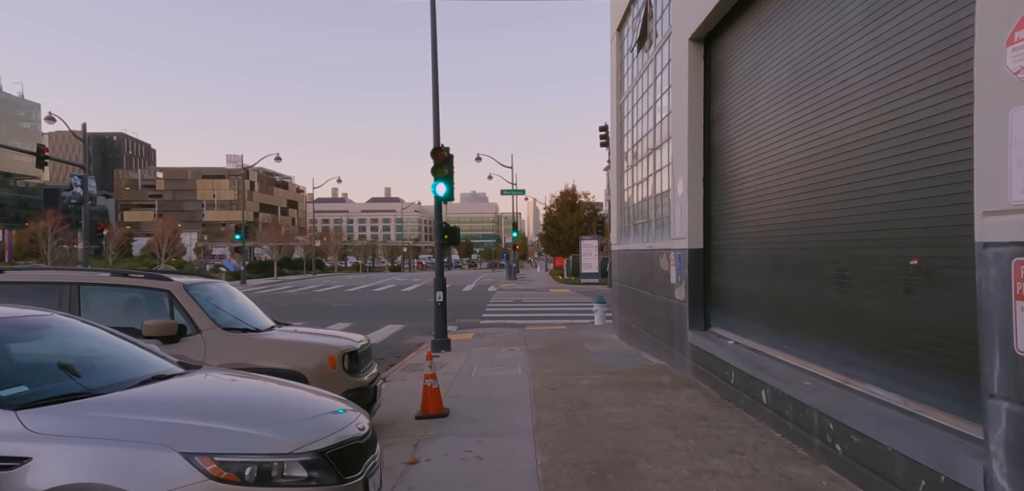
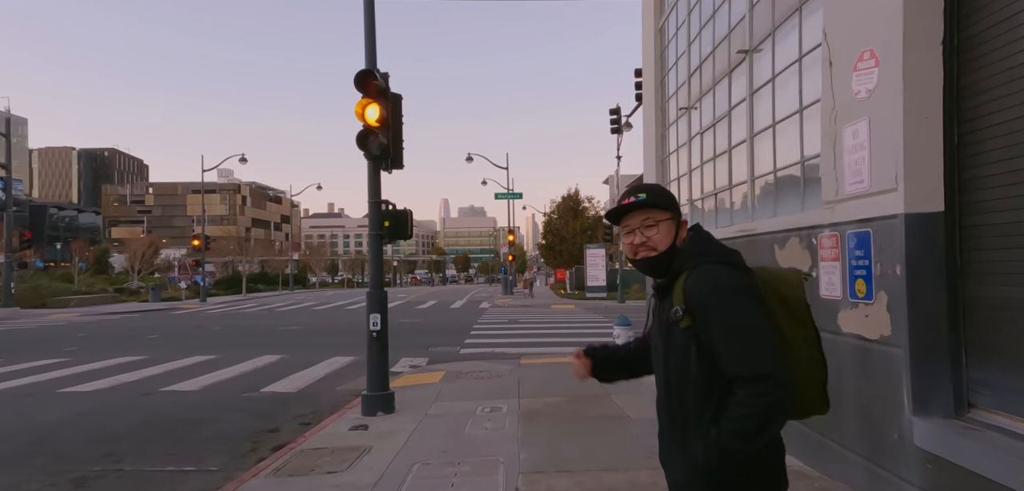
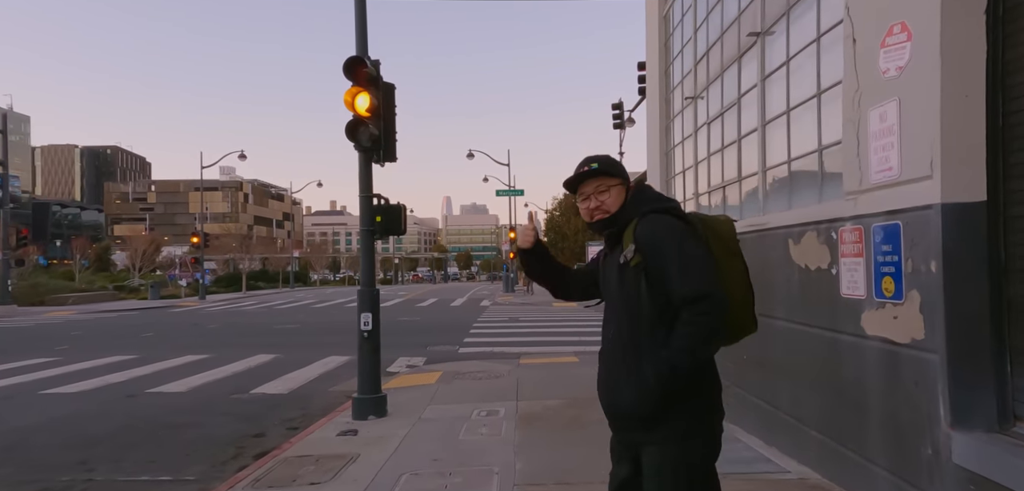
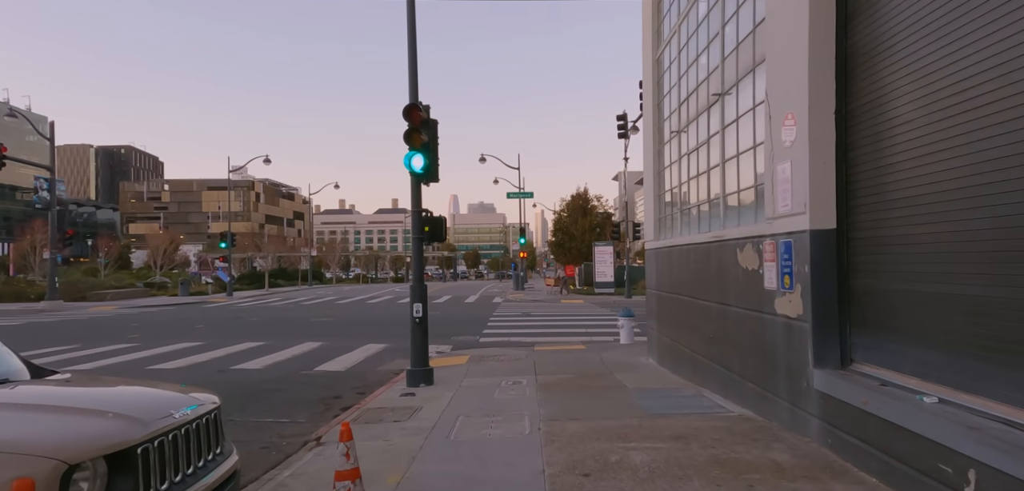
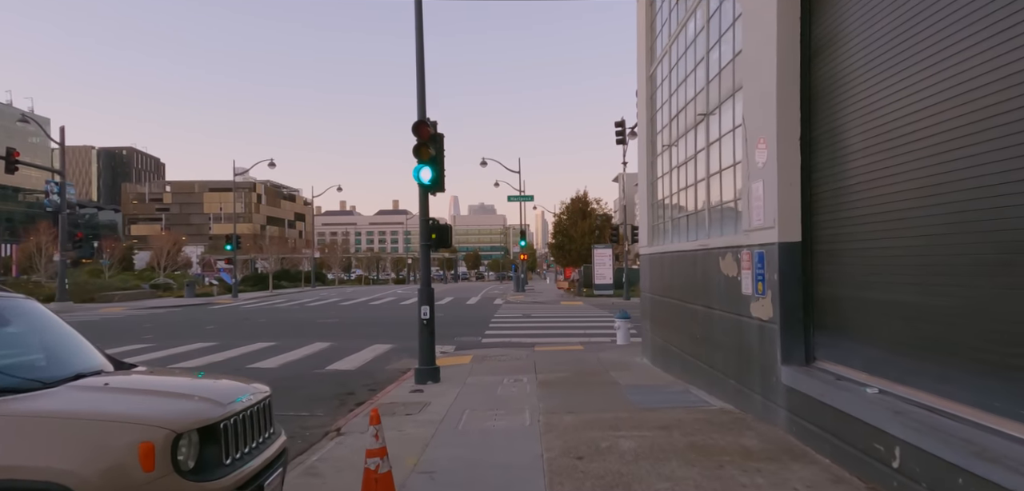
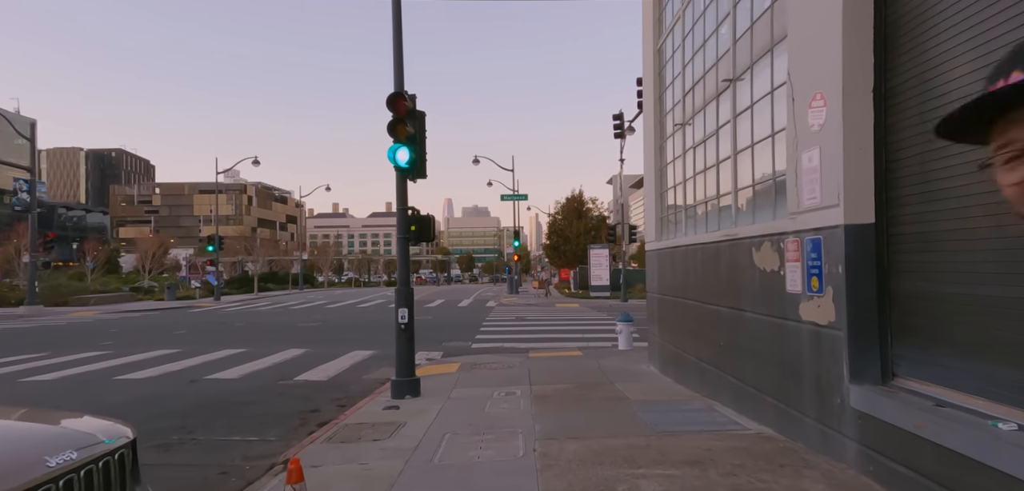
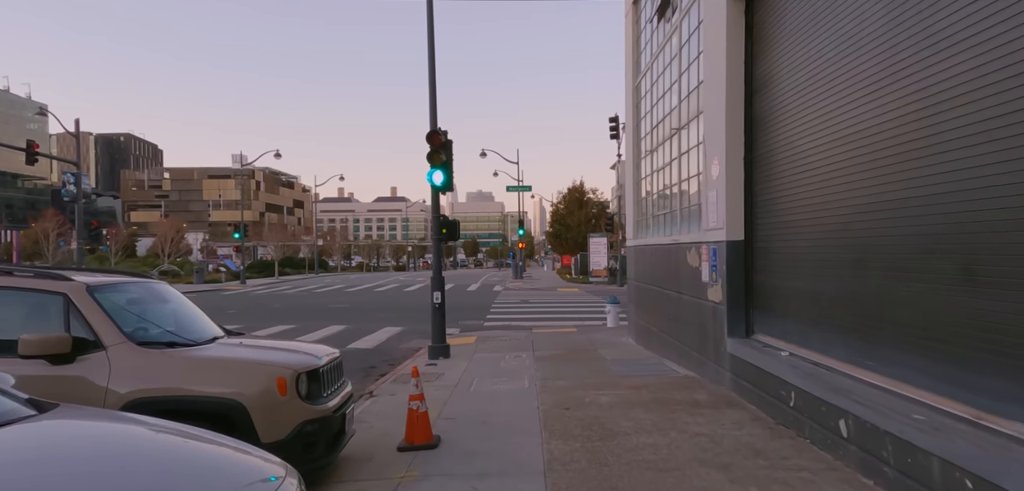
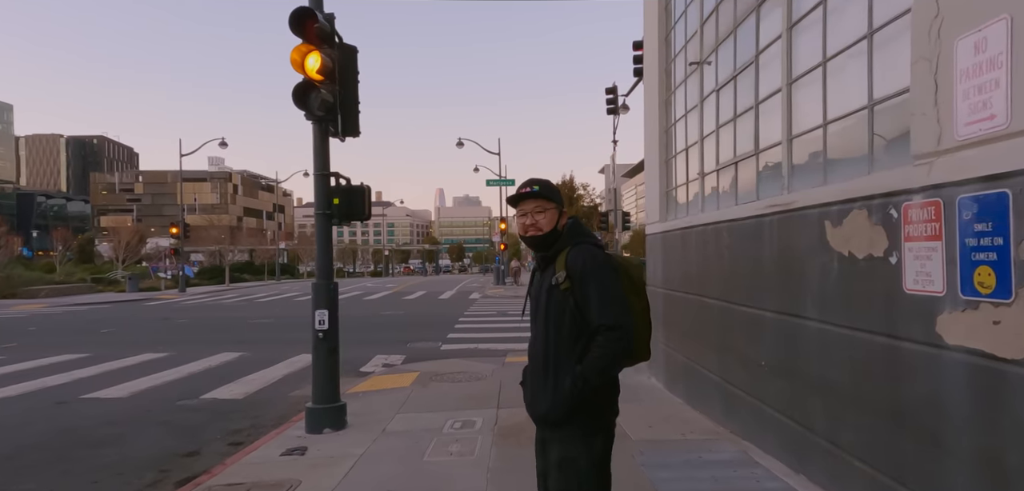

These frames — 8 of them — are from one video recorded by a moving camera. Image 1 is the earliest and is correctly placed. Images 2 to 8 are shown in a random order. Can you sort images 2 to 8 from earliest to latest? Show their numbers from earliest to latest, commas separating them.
7, 5, 4, 6, 2, 3, 8
